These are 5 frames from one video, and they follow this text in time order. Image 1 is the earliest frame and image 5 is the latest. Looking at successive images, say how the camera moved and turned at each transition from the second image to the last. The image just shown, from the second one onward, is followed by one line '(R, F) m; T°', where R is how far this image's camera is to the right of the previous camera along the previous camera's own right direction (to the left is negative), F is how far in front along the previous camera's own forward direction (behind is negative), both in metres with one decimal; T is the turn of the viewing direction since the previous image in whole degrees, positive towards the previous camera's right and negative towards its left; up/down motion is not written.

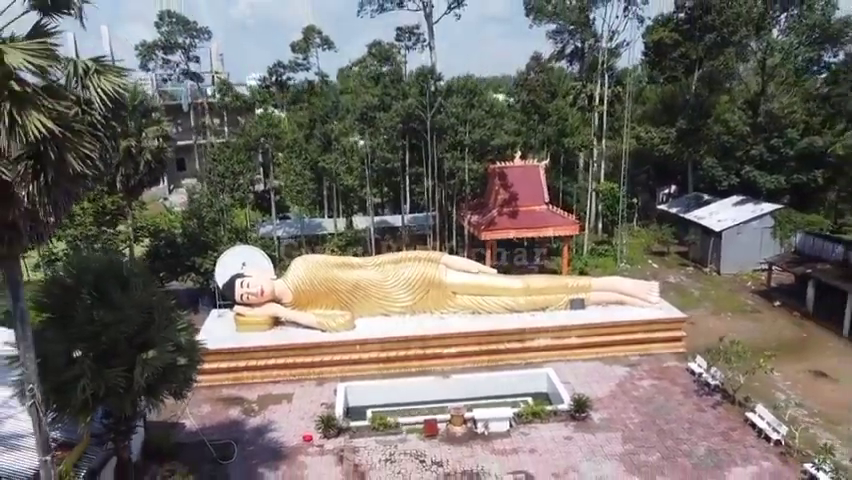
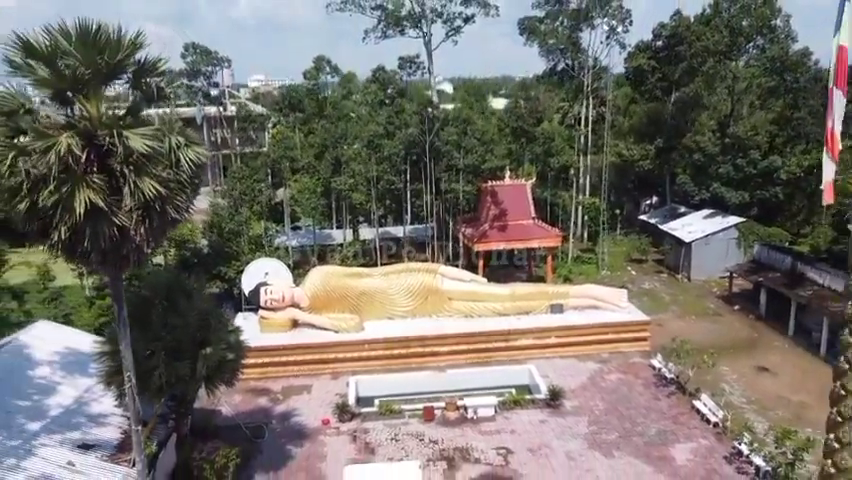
(0.0, -1.9) m; 0°
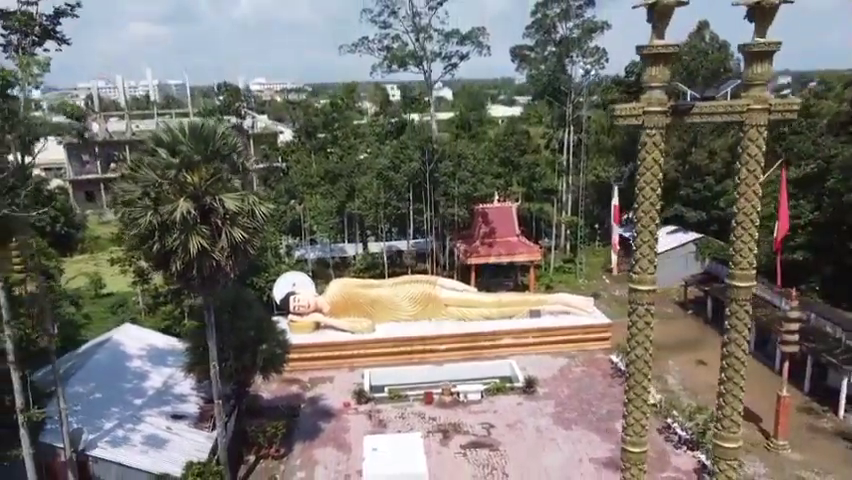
(0.0, -3.0) m; 0°
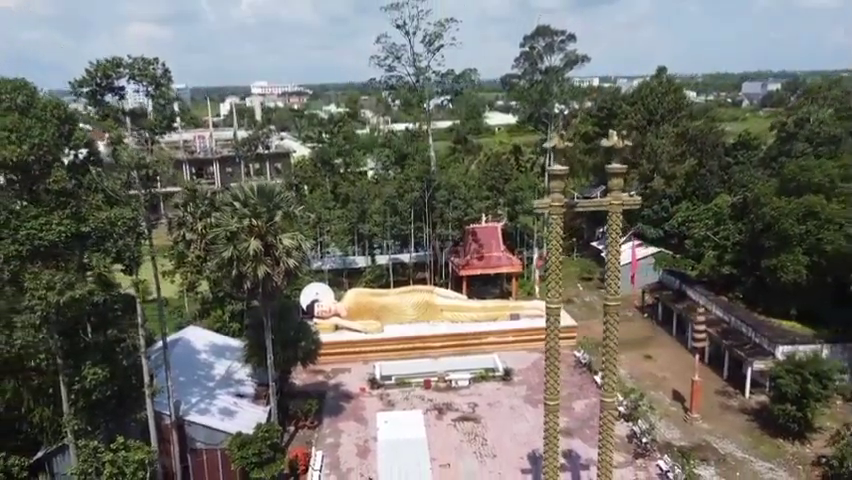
(0.0, -3.9) m; 0°
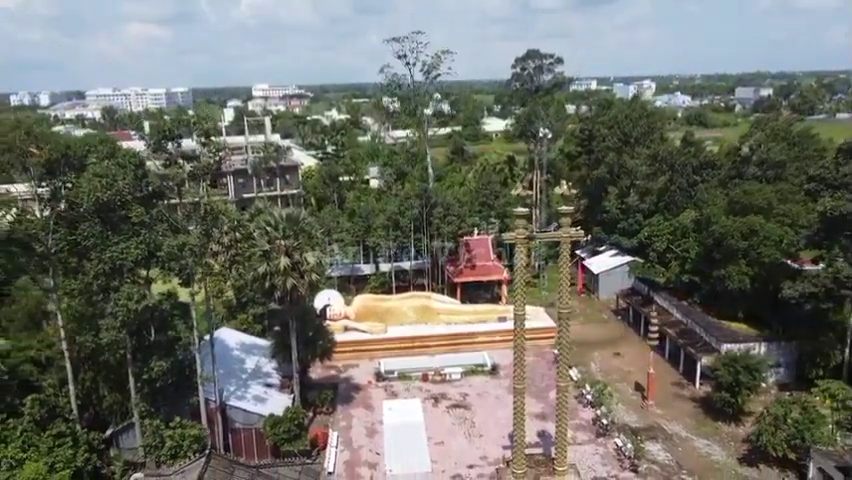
(+0.1, -3.0) m; 0°
